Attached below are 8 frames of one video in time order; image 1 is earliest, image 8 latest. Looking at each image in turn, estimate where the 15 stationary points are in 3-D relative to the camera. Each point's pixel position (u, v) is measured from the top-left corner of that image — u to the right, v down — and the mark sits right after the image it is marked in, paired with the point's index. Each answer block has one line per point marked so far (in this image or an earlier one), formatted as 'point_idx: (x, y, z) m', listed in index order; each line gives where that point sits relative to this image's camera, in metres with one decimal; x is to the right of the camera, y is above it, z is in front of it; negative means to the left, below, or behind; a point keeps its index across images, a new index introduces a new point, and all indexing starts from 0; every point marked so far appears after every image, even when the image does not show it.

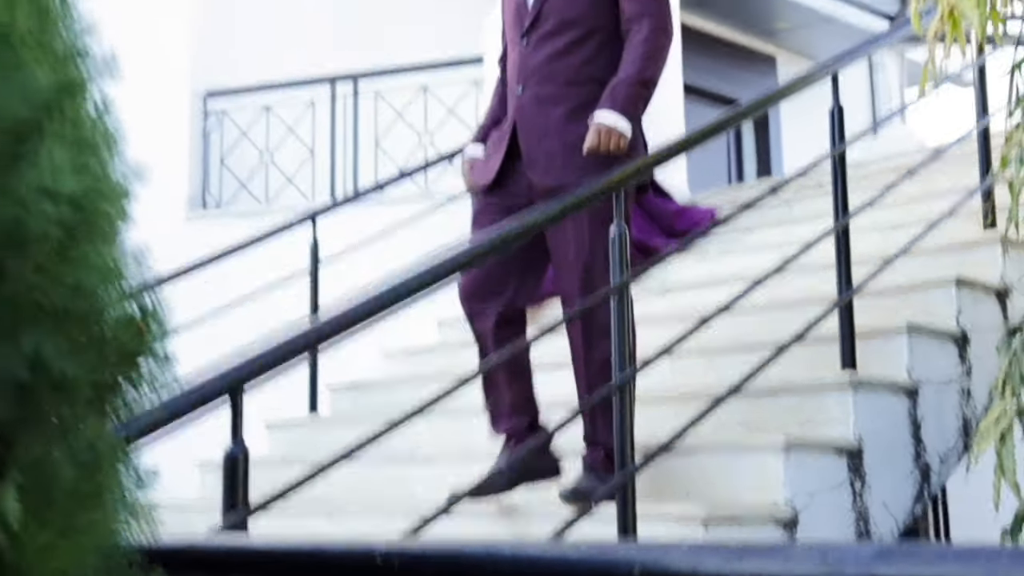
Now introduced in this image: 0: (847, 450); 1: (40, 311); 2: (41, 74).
0: (+0.8, -0.4, +2.7) m
1: (-0.3, 0.0, +0.8) m
2: (-0.3, +0.2, +0.8) m
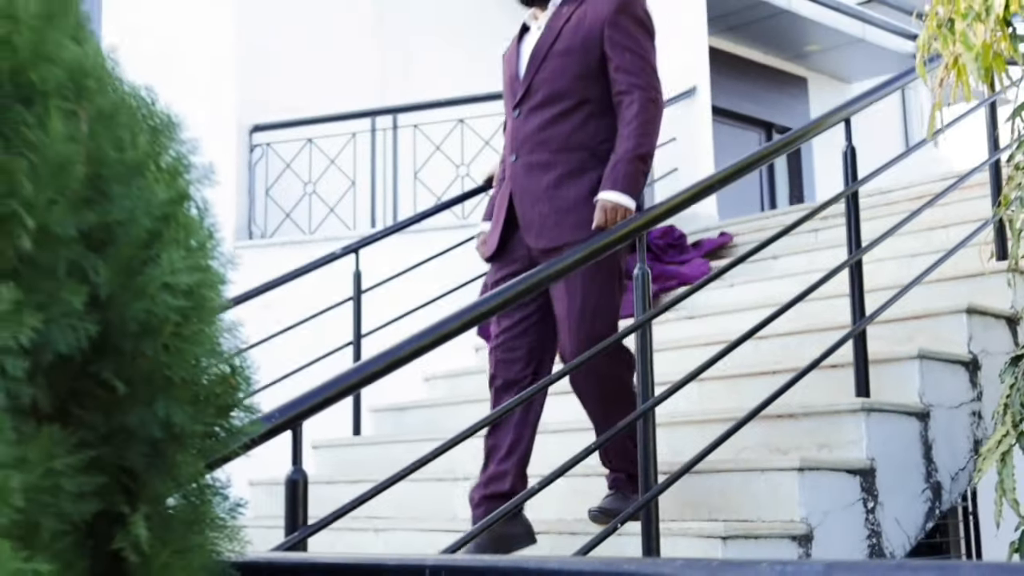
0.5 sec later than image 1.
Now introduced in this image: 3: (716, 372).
0: (+0.9, -0.4, +2.9) m
1: (-0.3, -0.1, +1.0) m
2: (-0.3, +0.1, +1.0) m
3: (+0.6, -0.2, +3.6) m
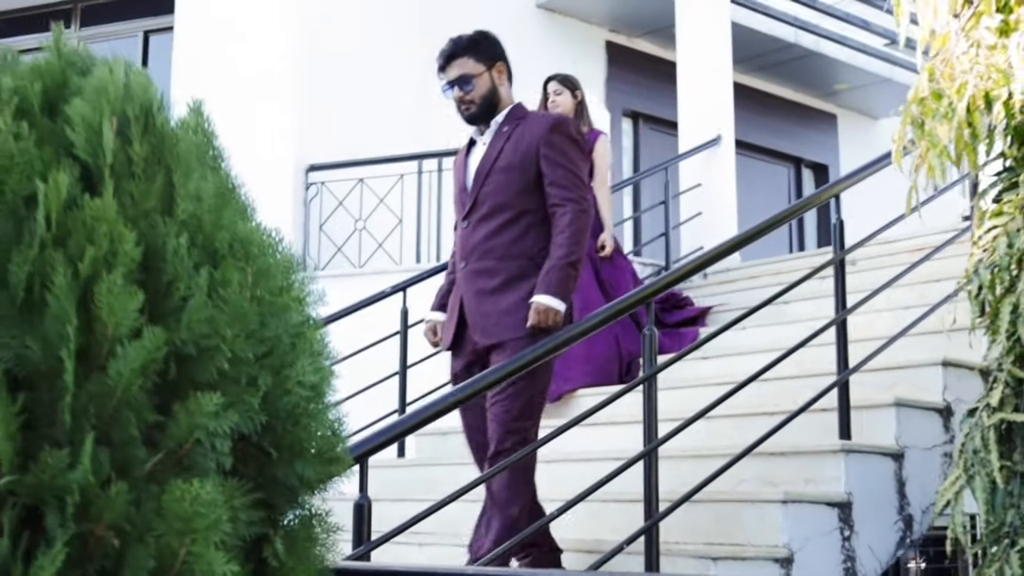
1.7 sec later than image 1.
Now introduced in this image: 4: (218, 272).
0: (+0.9, -0.6, +3.4) m
1: (-0.3, -0.2, +1.5) m
2: (-0.3, 0.0, +1.6) m
3: (+0.7, -0.4, +4.0) m
4: (-0.4, 0.0, +1.5) m
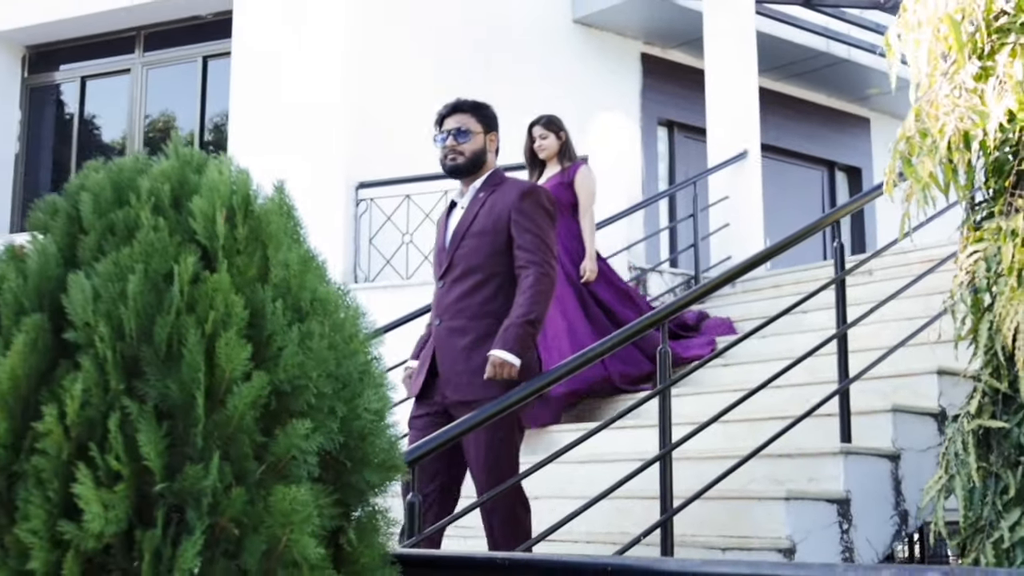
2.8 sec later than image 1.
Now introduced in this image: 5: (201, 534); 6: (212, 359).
0: (+1.0, -0.7, +3.8) m
1: (-0.2, -0.3, +2.0) m
2: (-0.3, -0.1, +2.0) m
3: (+0.8, -0.5, +4.5) m
4: (-0.3, -0.1, +1.9) m
5: (-0.4, -0.3, +1.7) m
6: (-0.4, -0.1, +1.8) m
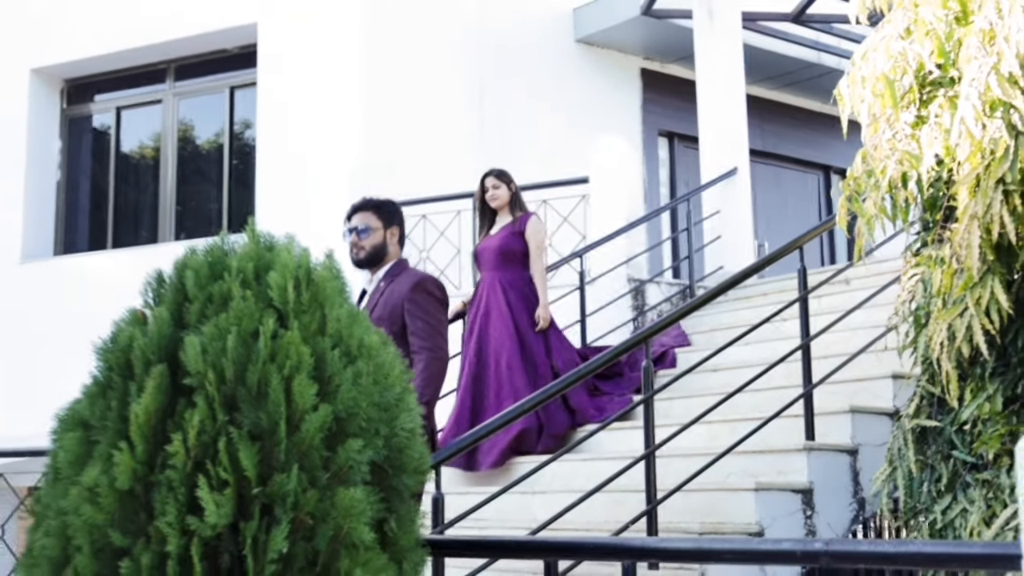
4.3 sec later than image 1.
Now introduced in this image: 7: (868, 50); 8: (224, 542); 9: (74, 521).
0: (+1.1, -0.7, +4.4) m
1: (-0.2, -0.4, +2.6) m
2: (-0.3, -0.2, +2.6) m
3: (+0.9, -0.5, +5.1) m
4: (-0.3, -0.2, +2.5) m
5: (-0.4, -0.5, +2.3) m
6: (-0.4, -0.2, +2.4) m
7: (+1.3, +0.9, +4.3) m
8: (-0.6, -0.5, +2.3) m
9: (-0.8, -0.5, +2.3) m
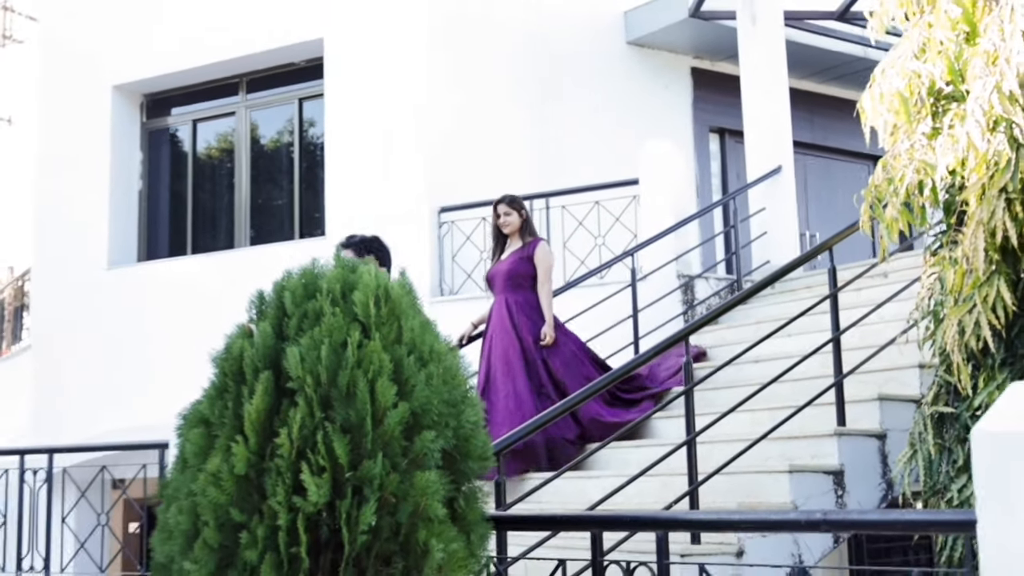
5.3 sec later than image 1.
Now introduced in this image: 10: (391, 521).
0: (+1.3, -0.7, +4.8) m
1: (-0.1, -0.4, +3.1) m
2: (-0.1, -0.3, +3.1) m
3: (+1.1, -0.5, +5.5) m
4: (-0.2, -0.2, +3.0) m
5: (-0.3, -0.5, +2.8) m
6: (-0.3, -0.3, +2.9) m
7: (+1.5, +0.9, +4.7) m
8: (-0.4, -0.5, +2.8) m
9: (-0.7, -0.5, +2.8) m
10: (-0.3, -0.6, +2.8) m
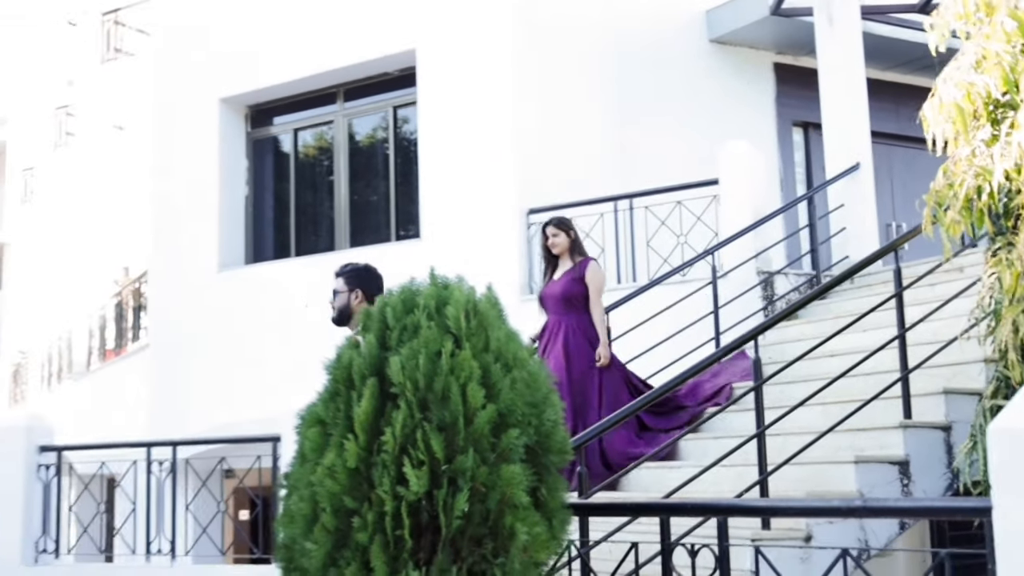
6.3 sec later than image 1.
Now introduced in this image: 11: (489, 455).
0: (+1.6, -0.7, +5.1) m
1: (+0.1, -0.5, +3.5) m
2: (+0.1, -0.3, +3.5) m
3: (+1.5, -0.5, +5.8) m
4: (0.0, -0.2, +3.4) m
5: (-0.1, -0.5, +3.2) m
6: (-0.1, -0.3, +3.3) m
7: (+1.8, +0.9, +4.9) m
8: (-0.2, -0.6, +3.3) m
9: (-0.5, -0.6, +3.3) m
10: (-0.1, -0.6, +3.3) m
11: (-0.1, -0.5, +3.3) m
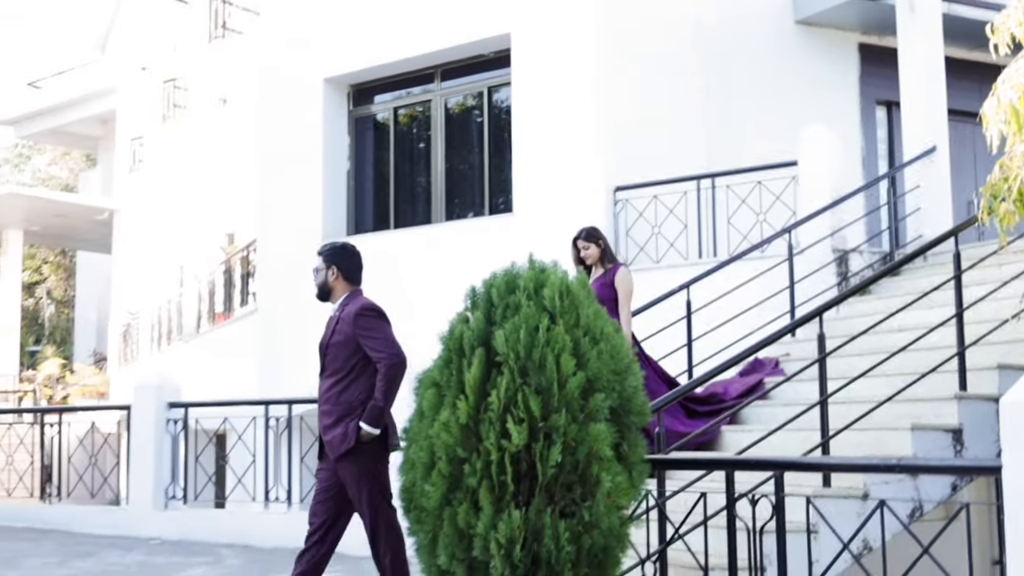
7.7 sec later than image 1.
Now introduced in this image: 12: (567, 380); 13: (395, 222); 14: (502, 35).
0: (+2.0, -0.7, +5.6) m
1: (+0.4, -0.4, +4.1) m
2: (+0.4, -0.2, +4.1) m
3: (+2.0, -0.4, +6.3) m
4: (+0.3, -0.2, +4.0) m
5: (+0.2, -0.5, +3.8) m
6: (+0.2, -0.3, +3.9) m
7: (+2.2, +0.9, +5.3) m
8: (0.0, -0.5, +3.9) m
9: (-0.2, -0.5, +3.9) m
10: (+0.2, -0.6, +3.9) m
11: (+0.2, -0.4, +3.9) m
12: (+0.2, -0.3, +3.9) m
13: (-1.2, +0.7, +12.5) m
14: (-0.1, +2.4, +11.2) m
